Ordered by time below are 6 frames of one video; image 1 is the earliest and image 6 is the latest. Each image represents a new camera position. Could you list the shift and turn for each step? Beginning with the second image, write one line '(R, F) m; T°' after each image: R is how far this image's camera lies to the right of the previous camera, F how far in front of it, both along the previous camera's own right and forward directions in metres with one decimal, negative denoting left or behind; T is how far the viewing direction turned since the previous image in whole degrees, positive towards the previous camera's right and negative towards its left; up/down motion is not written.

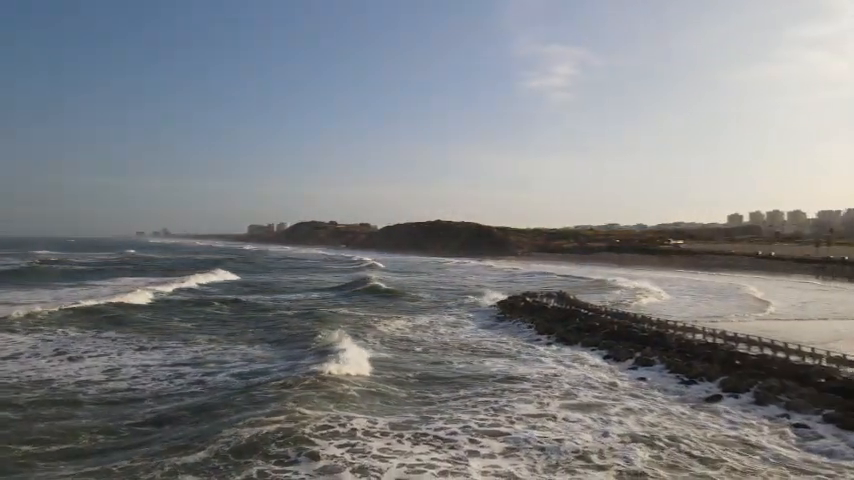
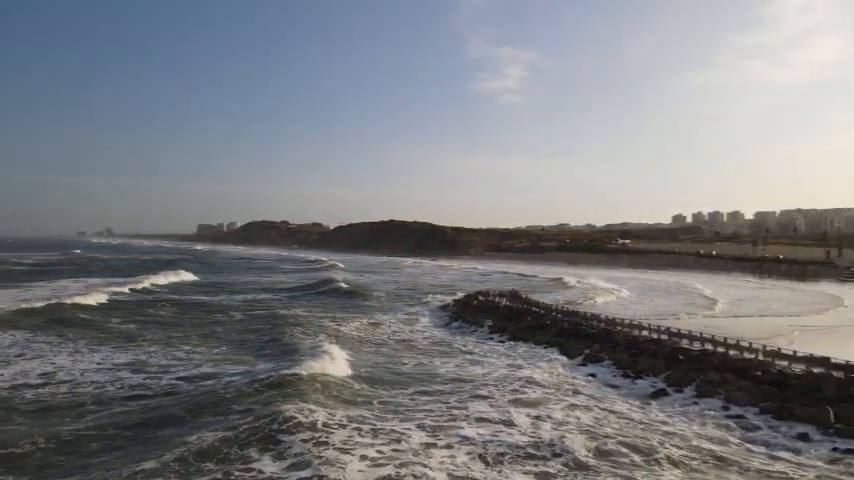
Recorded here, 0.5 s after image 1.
(0.0, 0.0) m; +4°
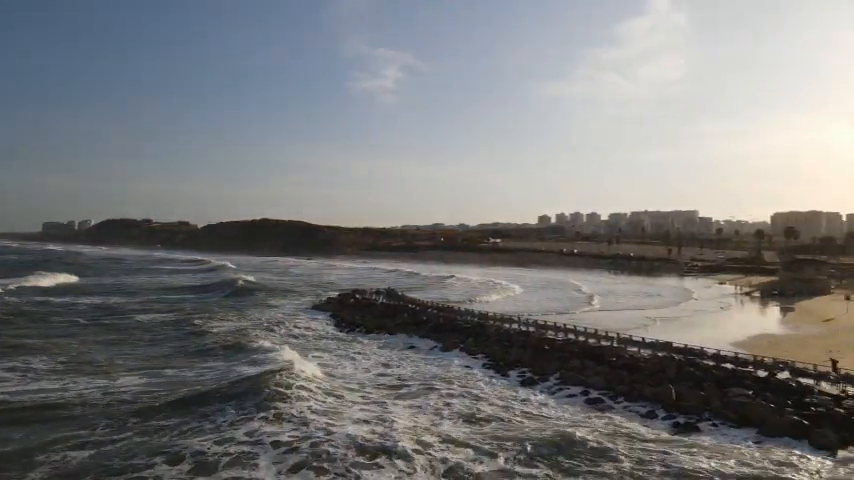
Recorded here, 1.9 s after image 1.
(0.0, 0.0) m; +12°
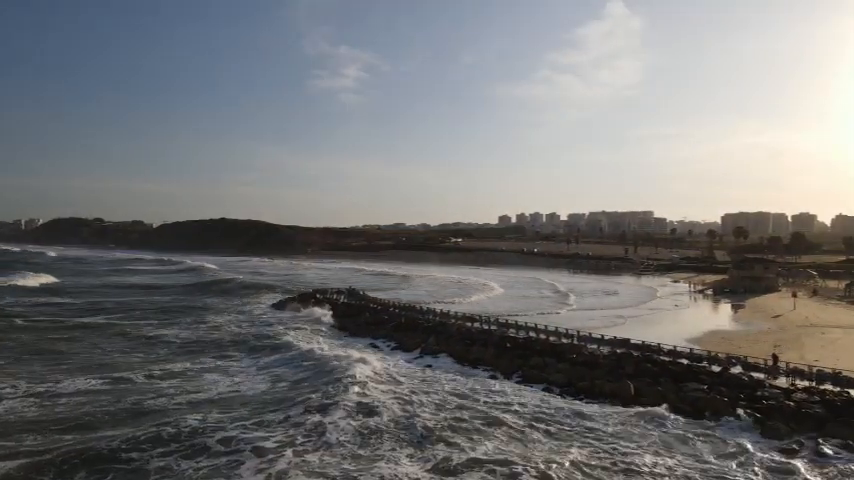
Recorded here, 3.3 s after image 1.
(0.0, +0.1) m; +4°
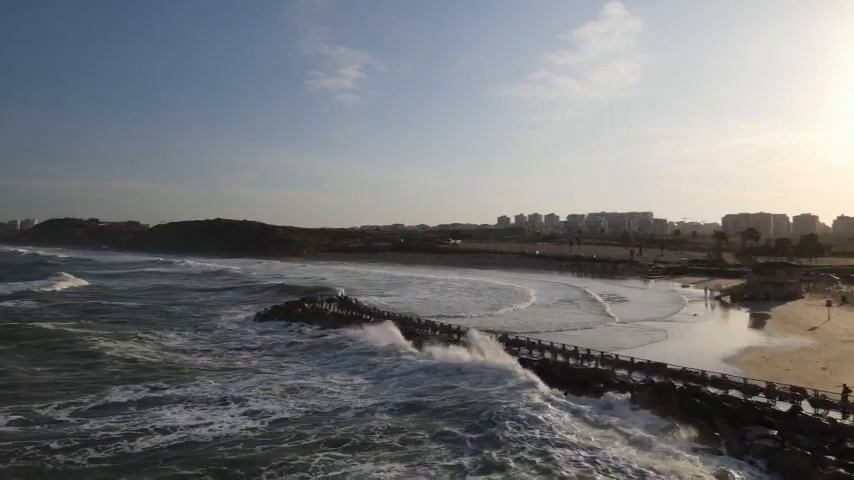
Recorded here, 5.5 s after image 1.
(0.0, +1.7) m; 0°
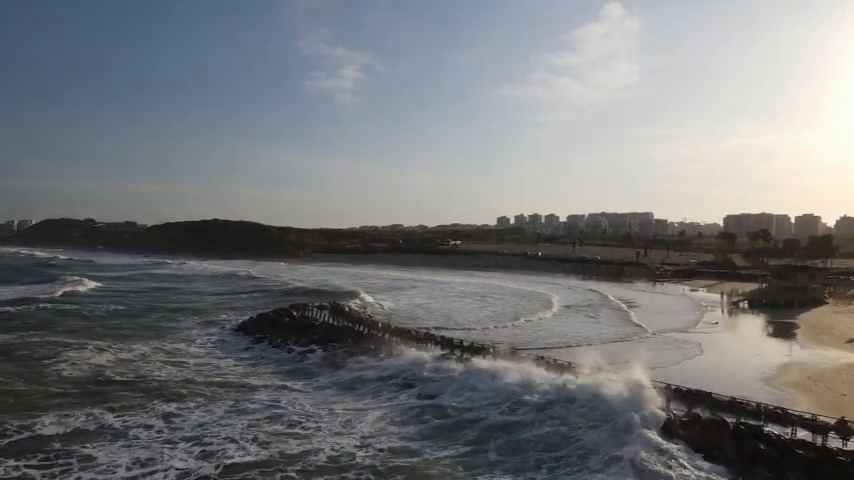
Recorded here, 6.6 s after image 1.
(0.0, +1.4) m; 0°
